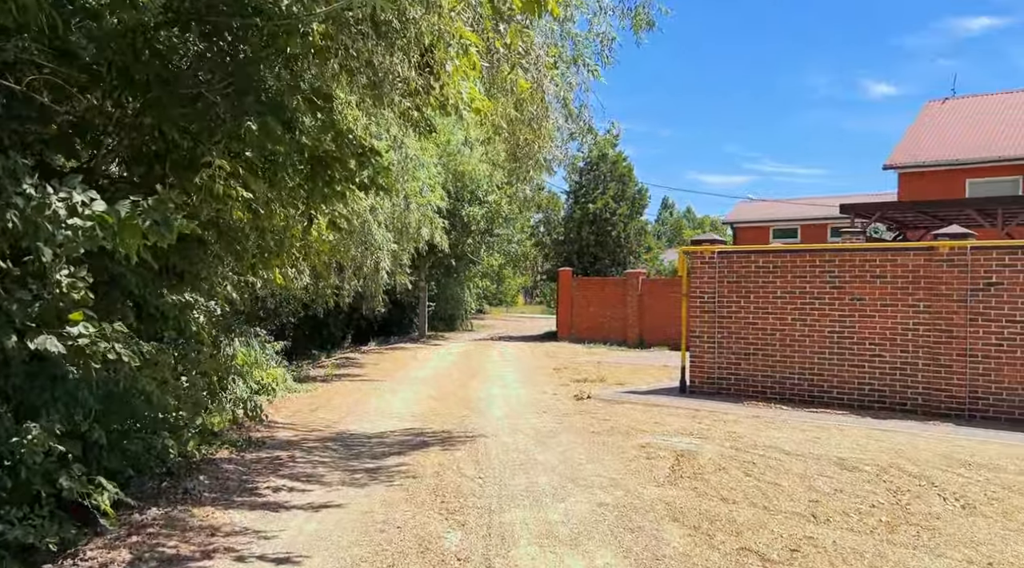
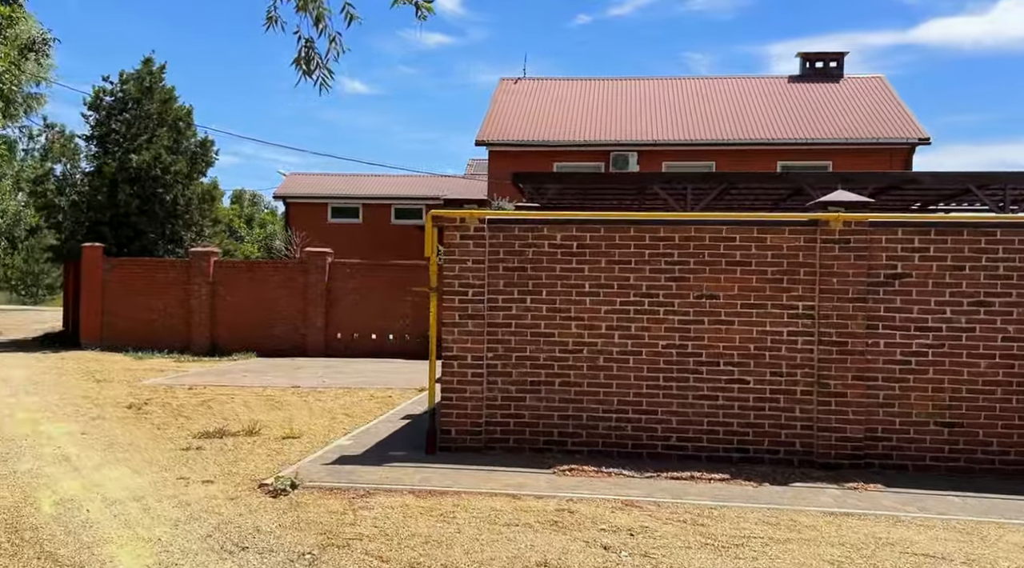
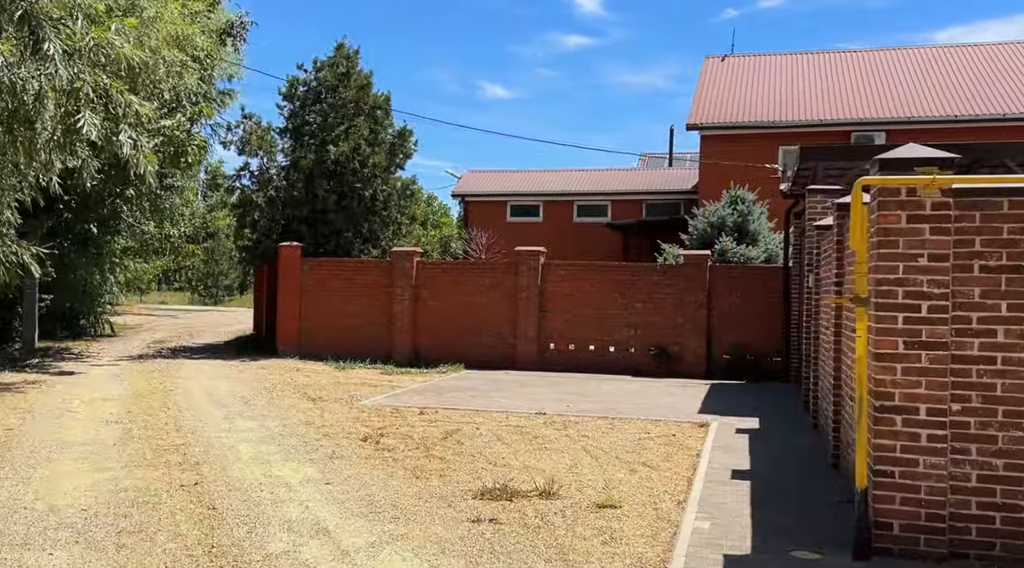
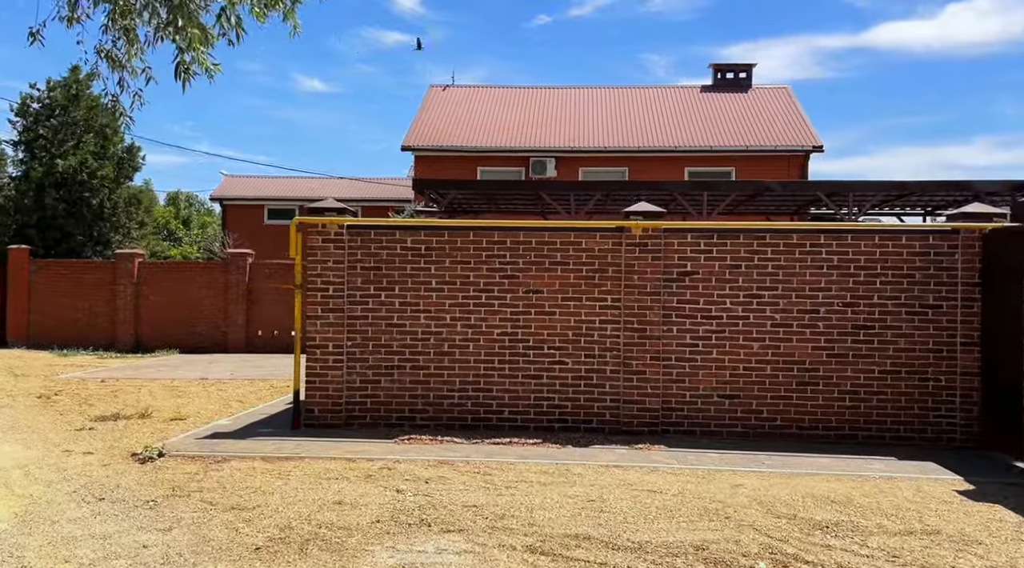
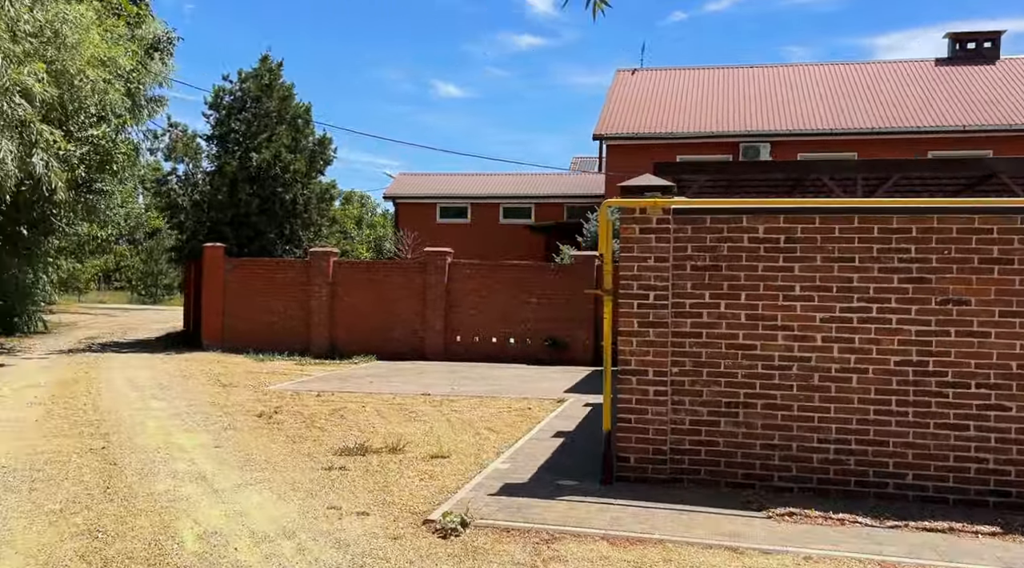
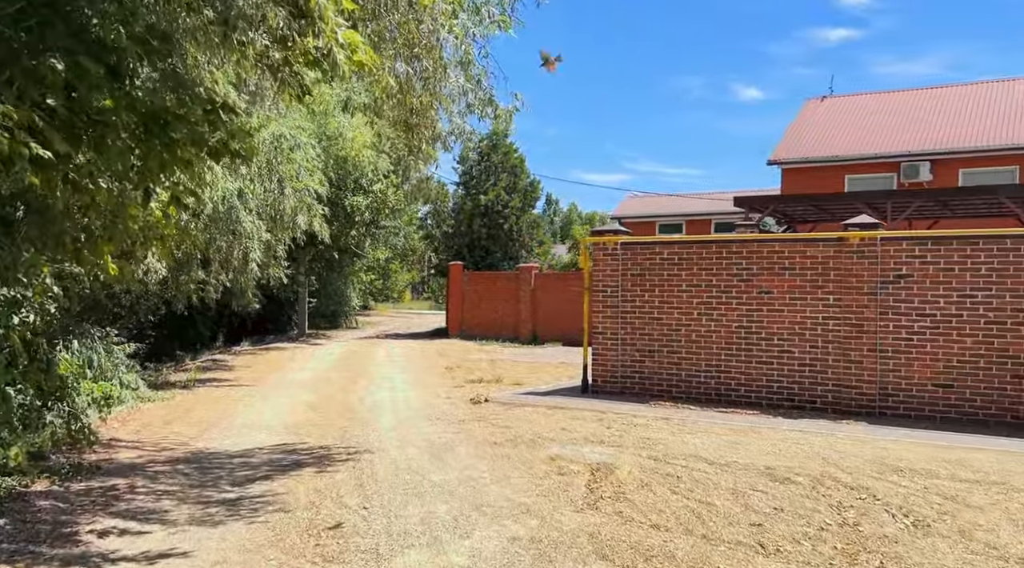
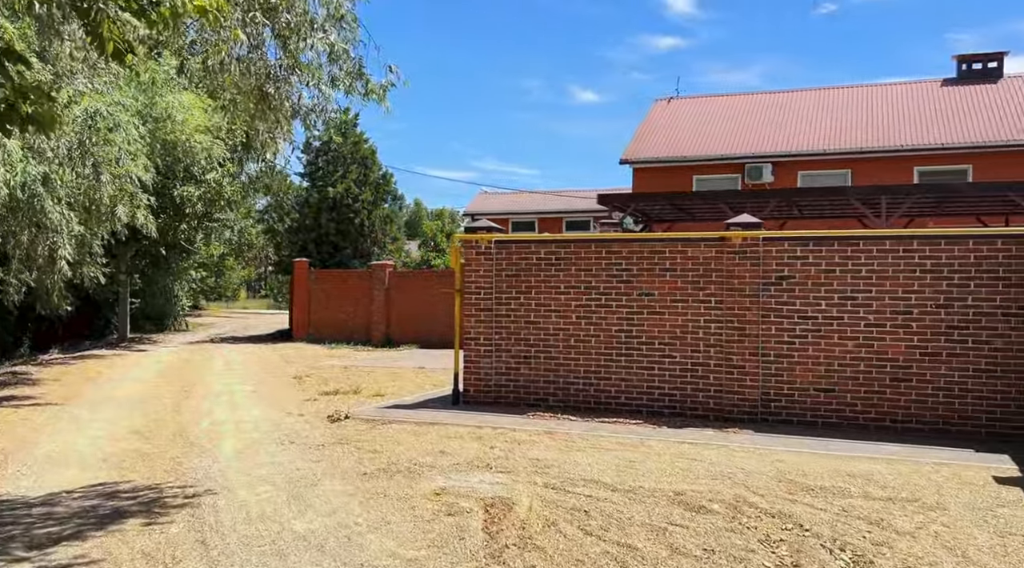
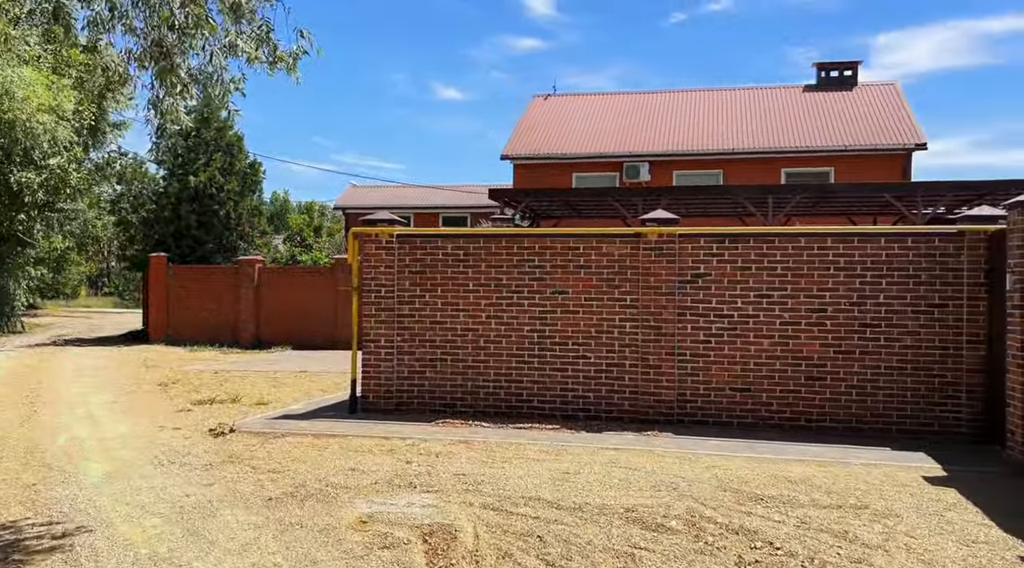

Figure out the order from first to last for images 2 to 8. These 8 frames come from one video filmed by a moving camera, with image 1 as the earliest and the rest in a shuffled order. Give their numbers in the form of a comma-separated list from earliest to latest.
6, 7, 8, 4, 2, 5, 3
